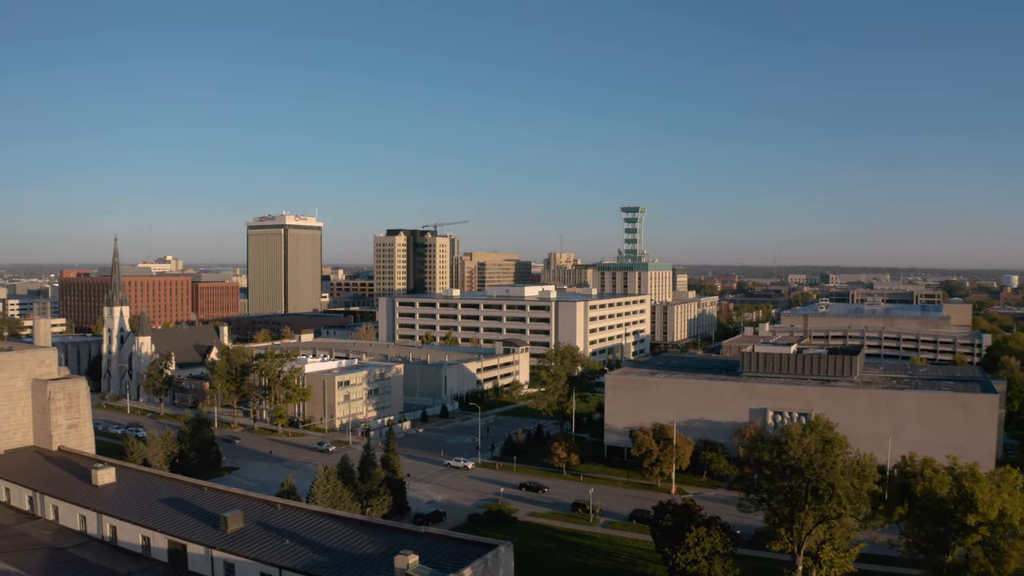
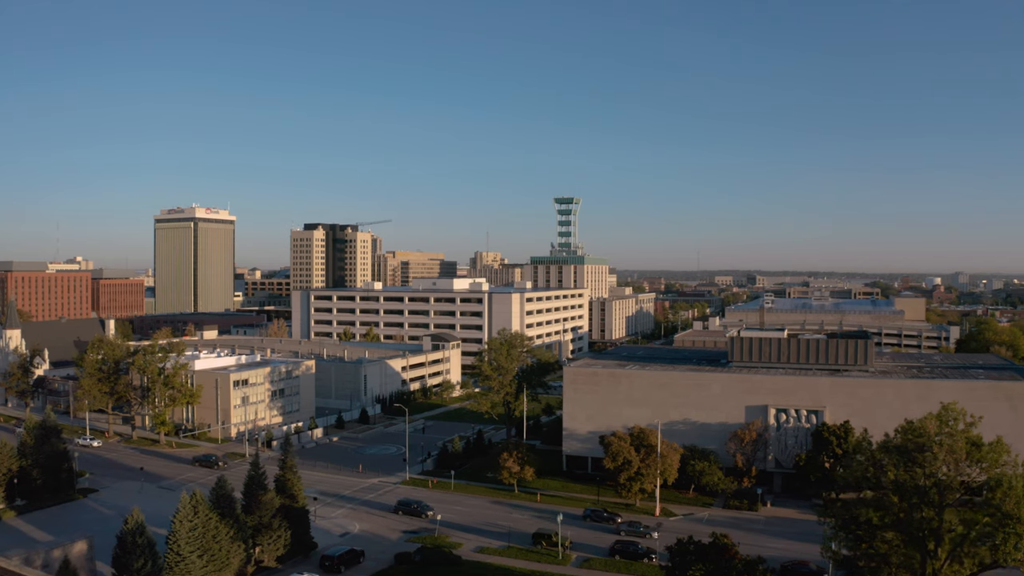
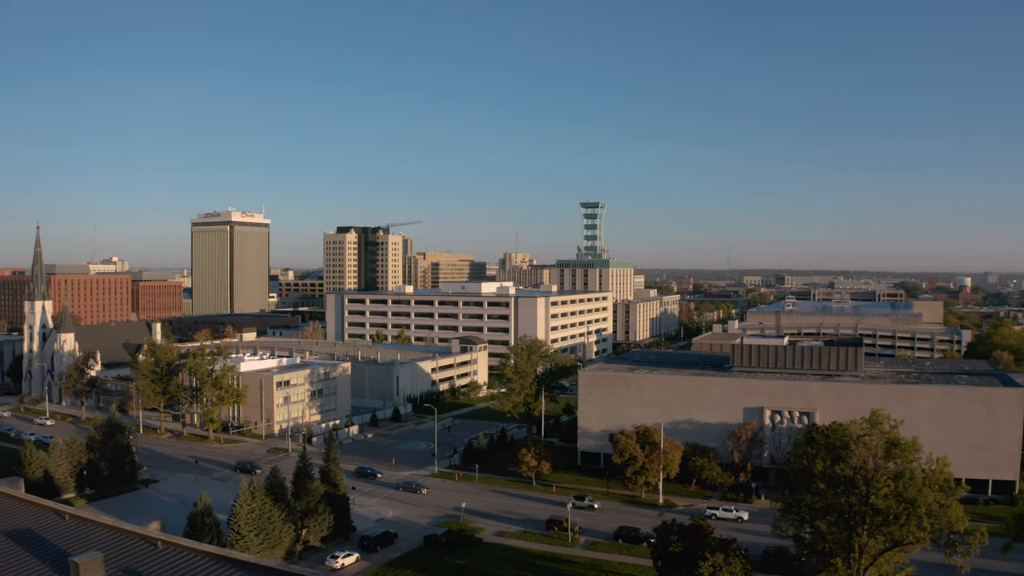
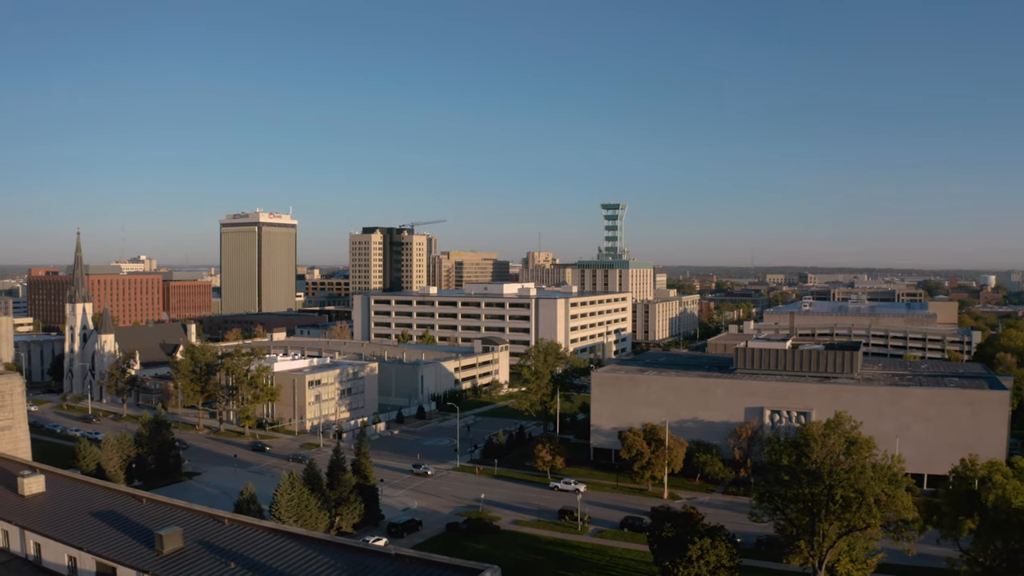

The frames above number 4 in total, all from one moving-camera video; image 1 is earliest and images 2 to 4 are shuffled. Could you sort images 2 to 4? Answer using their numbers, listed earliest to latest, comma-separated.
4, 3, 2
